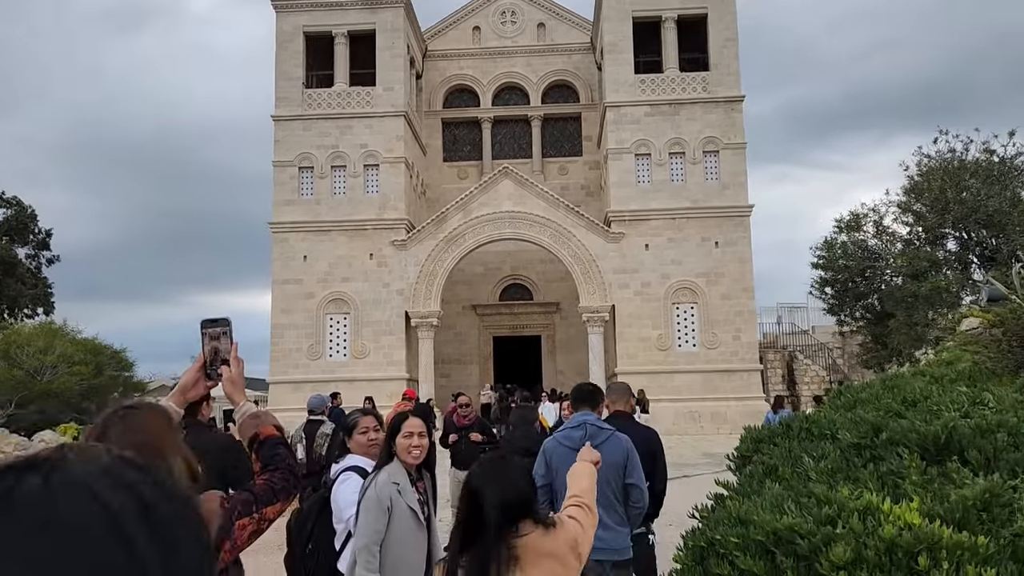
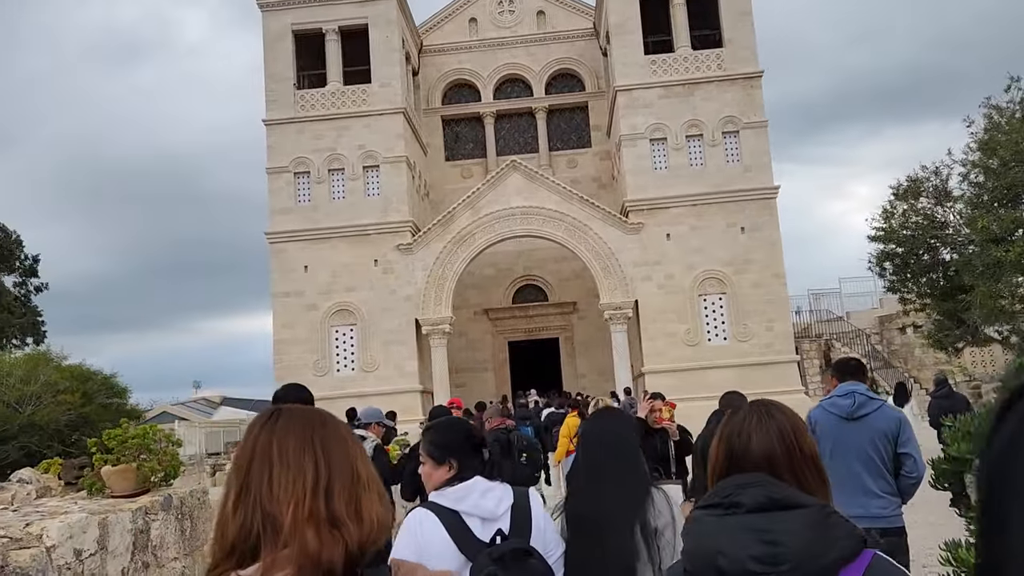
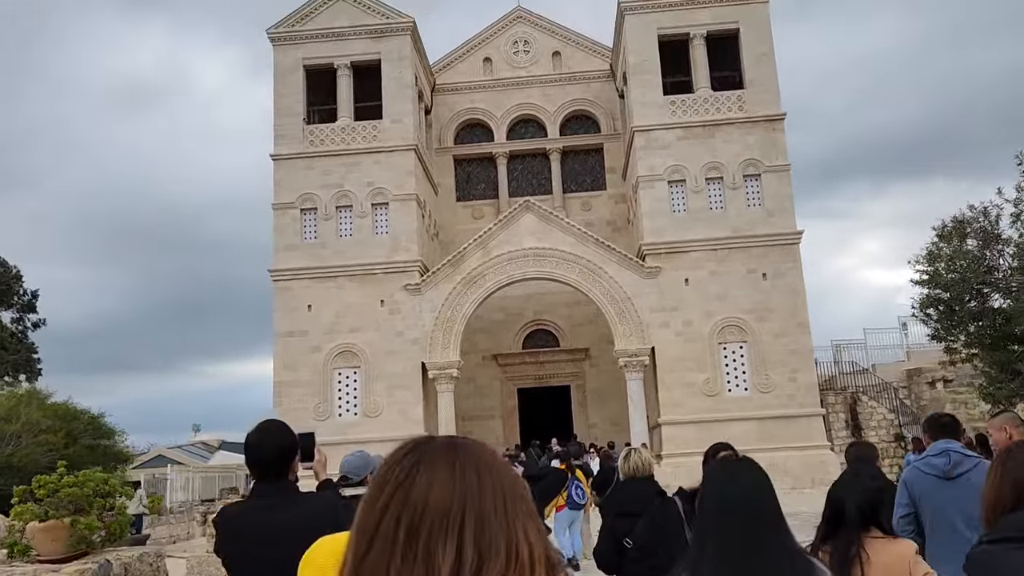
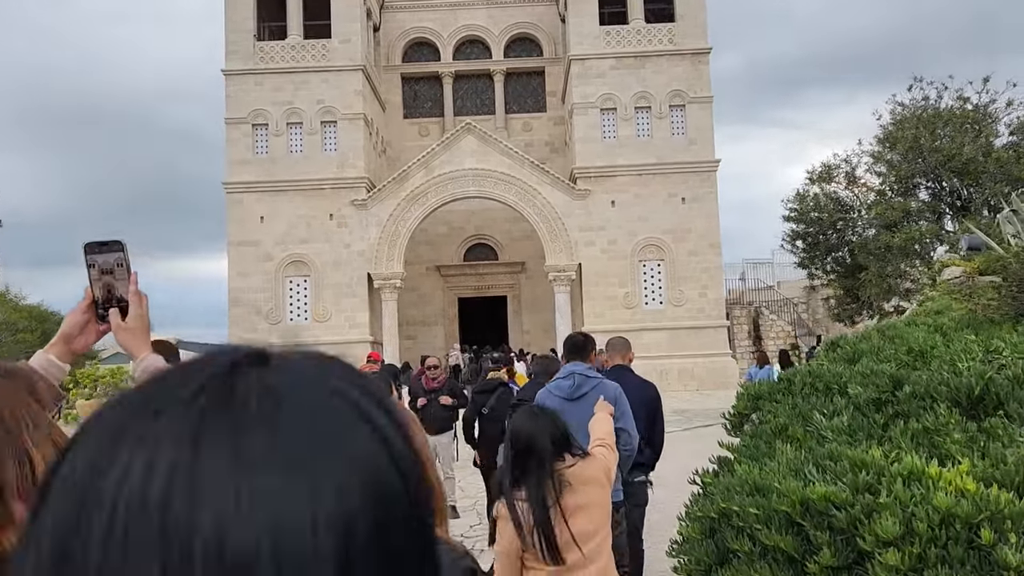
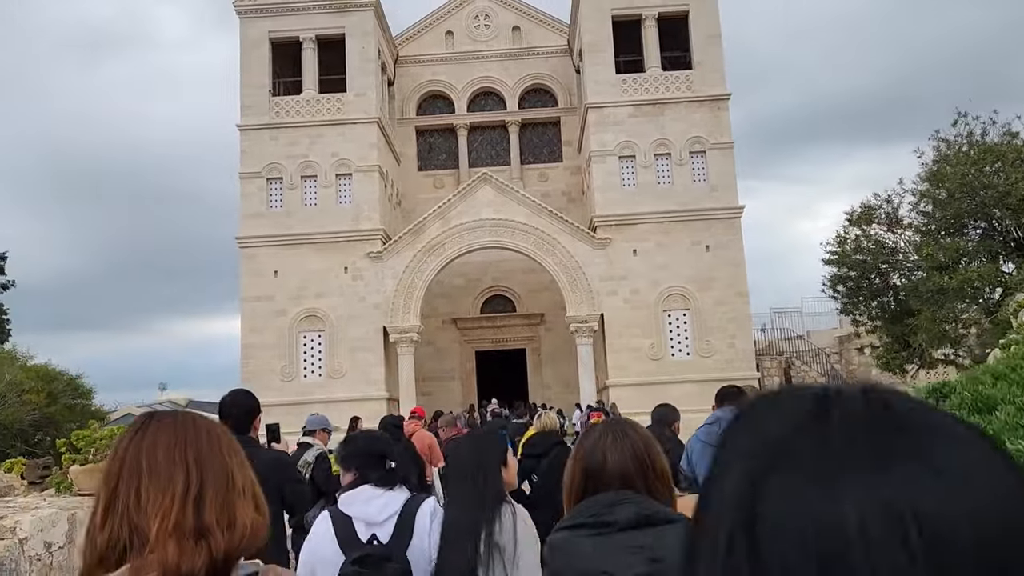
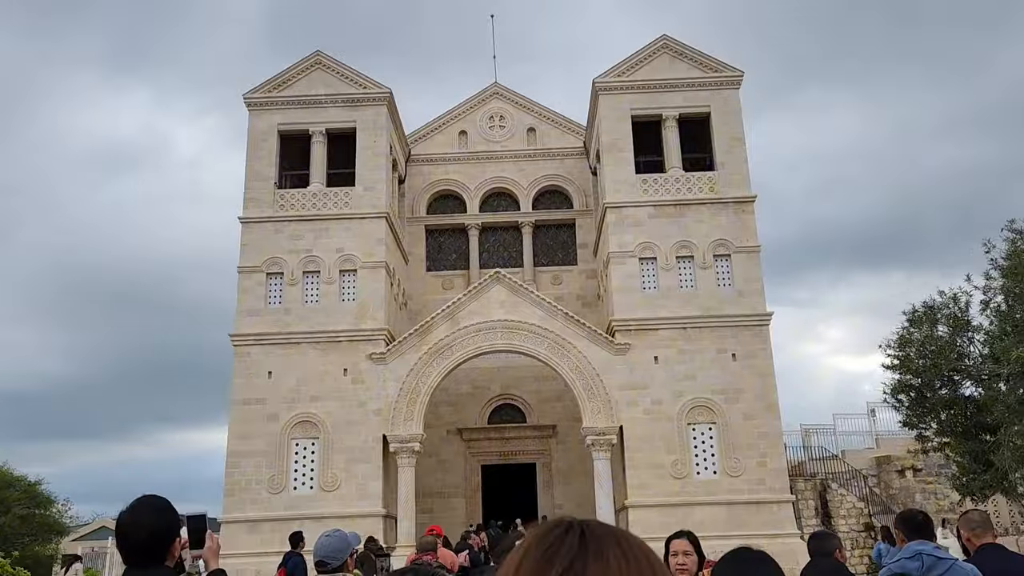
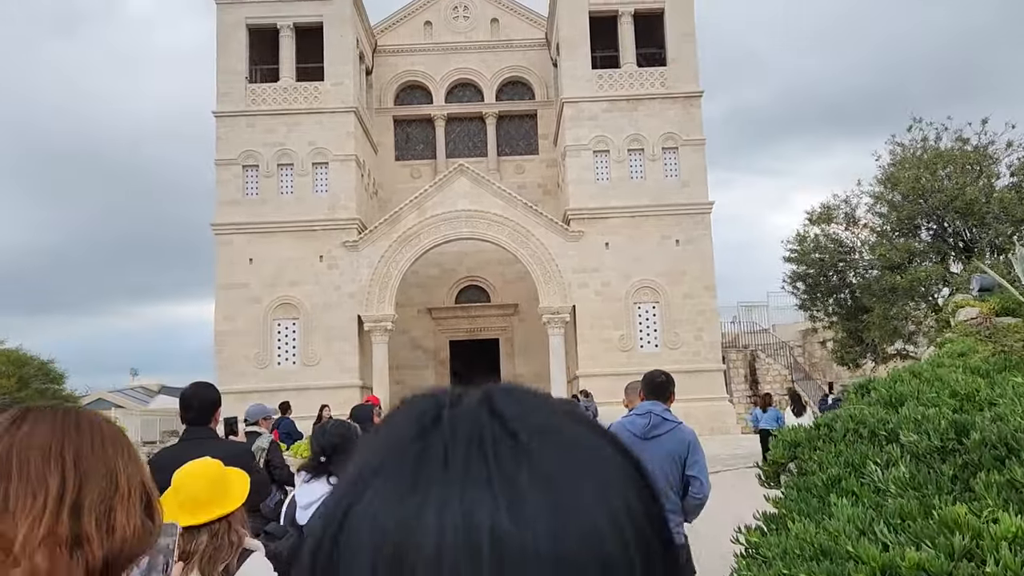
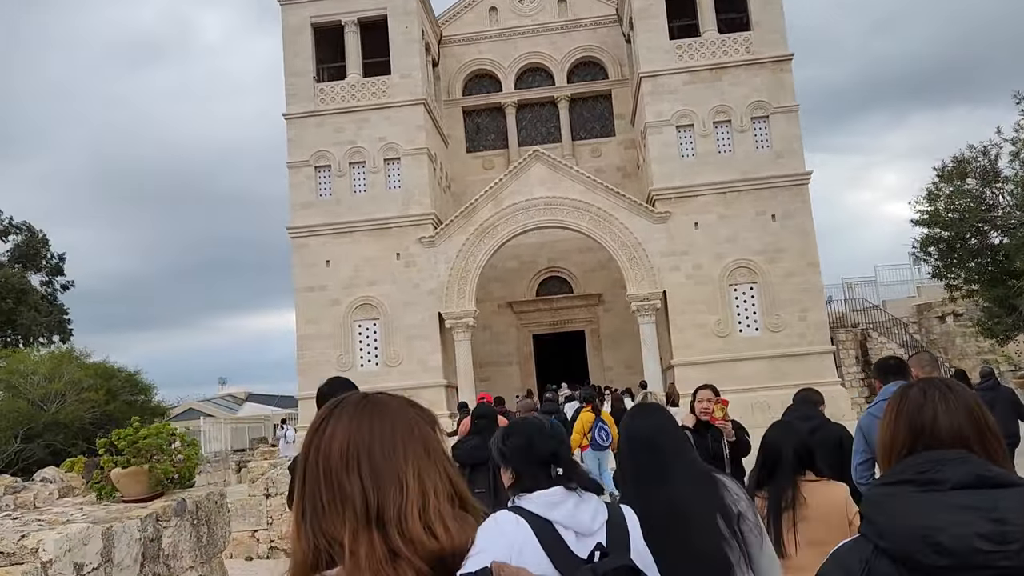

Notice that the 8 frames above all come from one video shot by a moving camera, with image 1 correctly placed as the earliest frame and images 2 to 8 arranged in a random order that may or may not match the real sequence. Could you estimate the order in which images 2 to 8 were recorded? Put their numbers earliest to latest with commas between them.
4, 7, 5, 2, 8, 3, 6
